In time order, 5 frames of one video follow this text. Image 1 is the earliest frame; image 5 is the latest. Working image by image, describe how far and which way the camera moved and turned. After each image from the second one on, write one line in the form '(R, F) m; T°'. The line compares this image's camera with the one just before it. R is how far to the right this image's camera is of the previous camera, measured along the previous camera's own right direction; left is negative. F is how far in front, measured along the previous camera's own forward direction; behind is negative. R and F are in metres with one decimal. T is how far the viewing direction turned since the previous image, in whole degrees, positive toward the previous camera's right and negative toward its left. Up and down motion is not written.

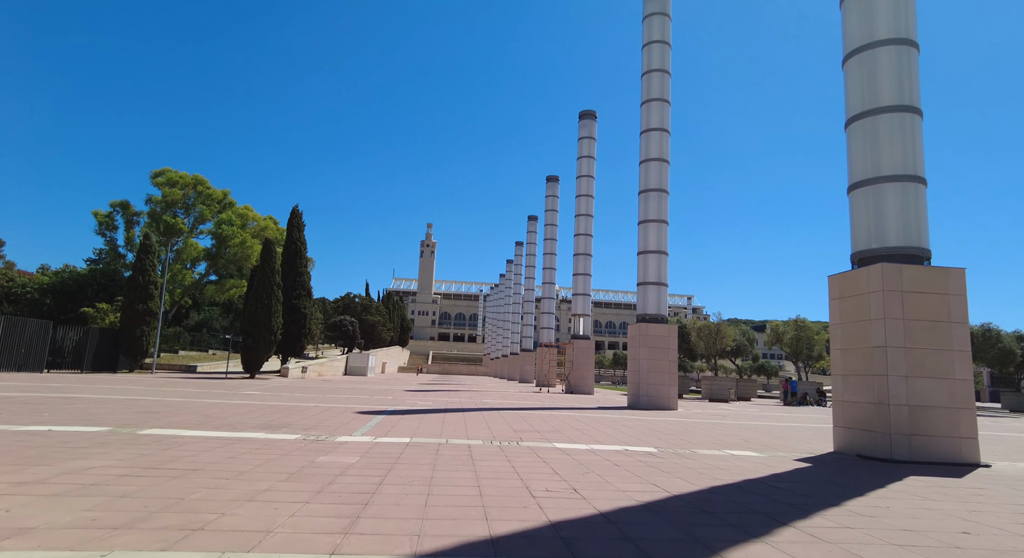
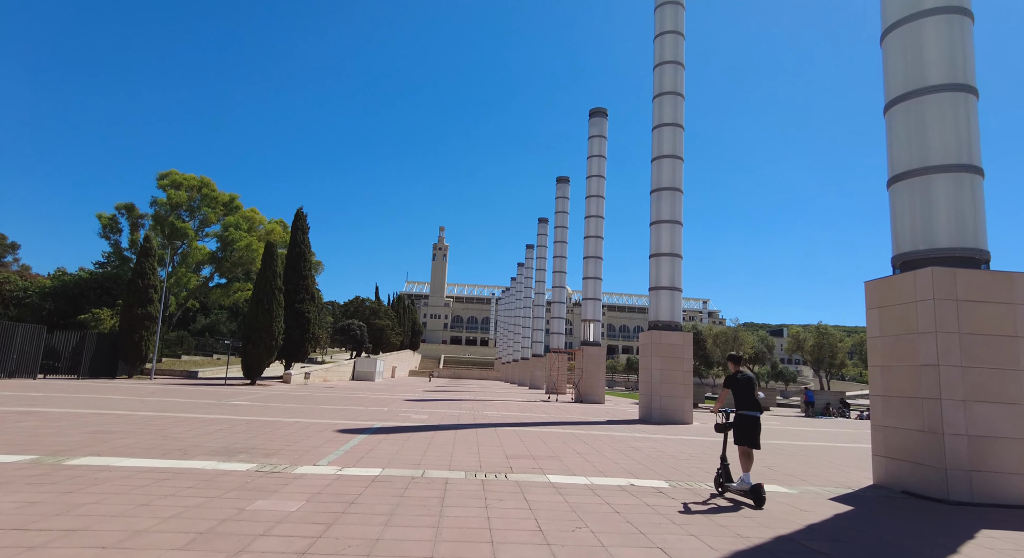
(+0.4, +1.2) m; -2°
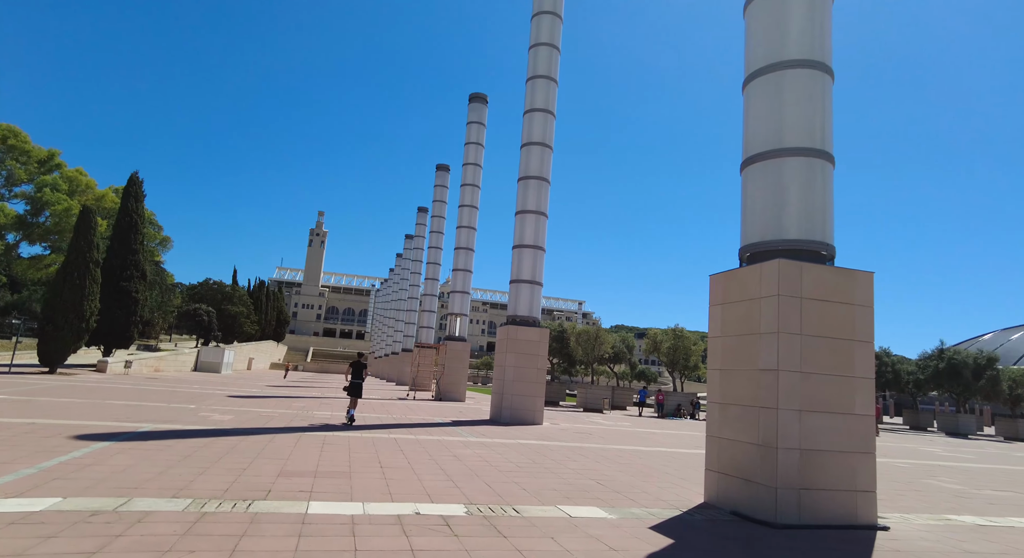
(+1.4, +1.7) m; +13°
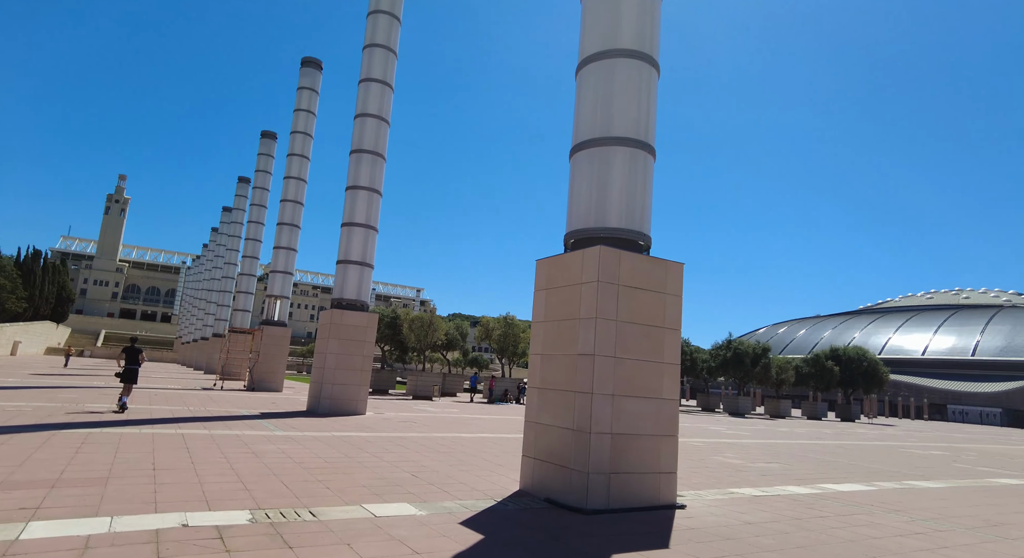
(+0.2, +0.5) m; +18°
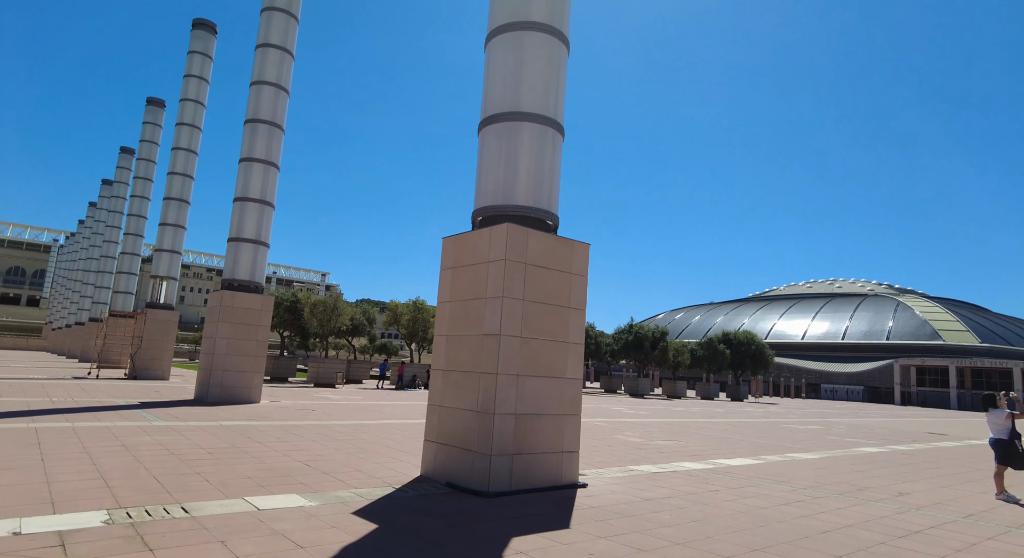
(+0.1, +0.2) m; +10°
